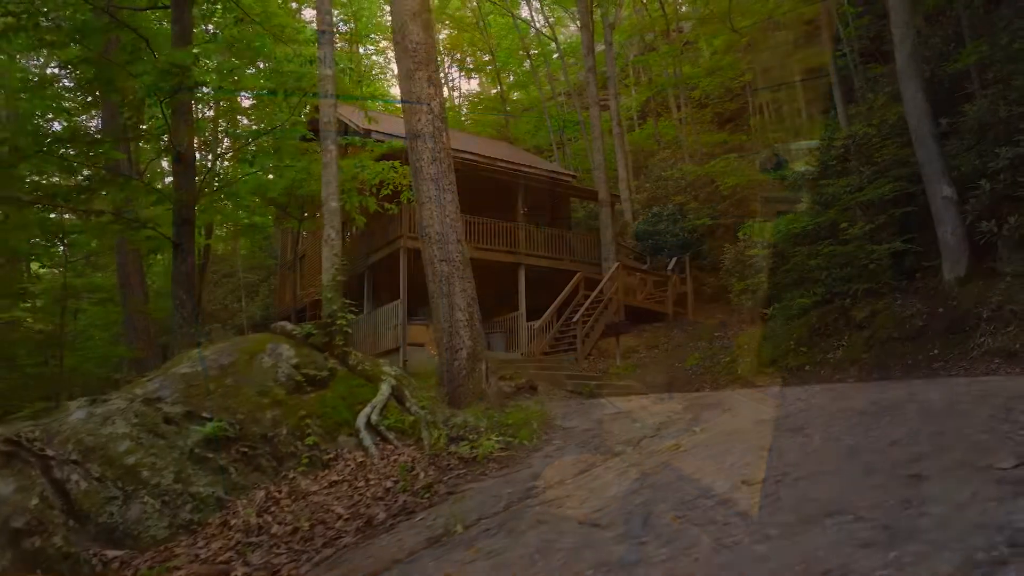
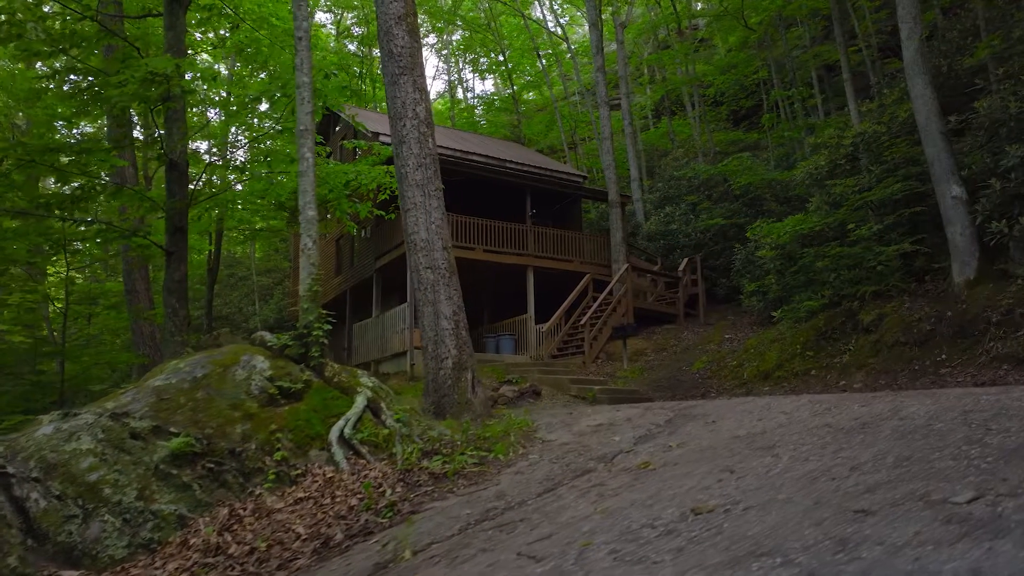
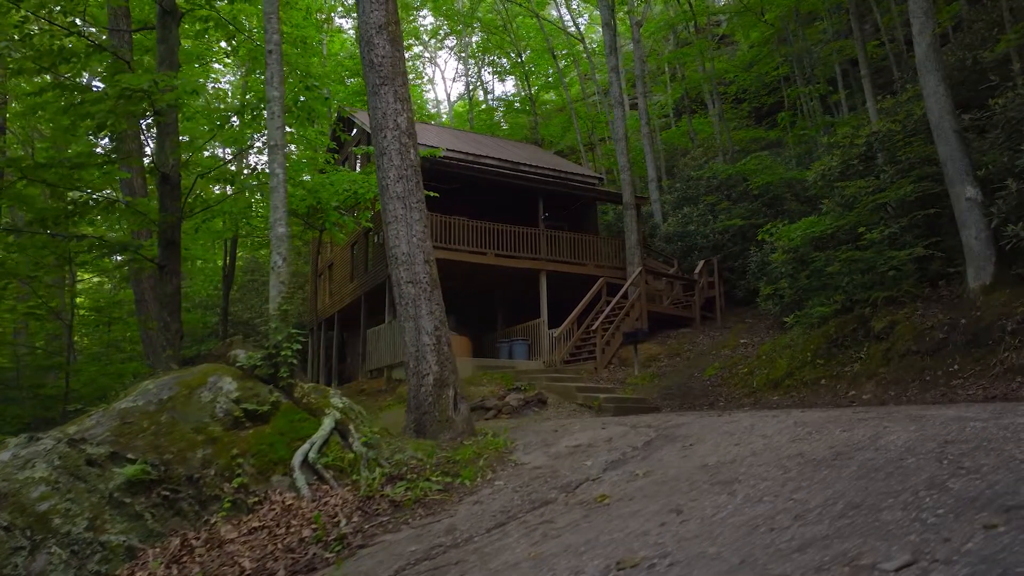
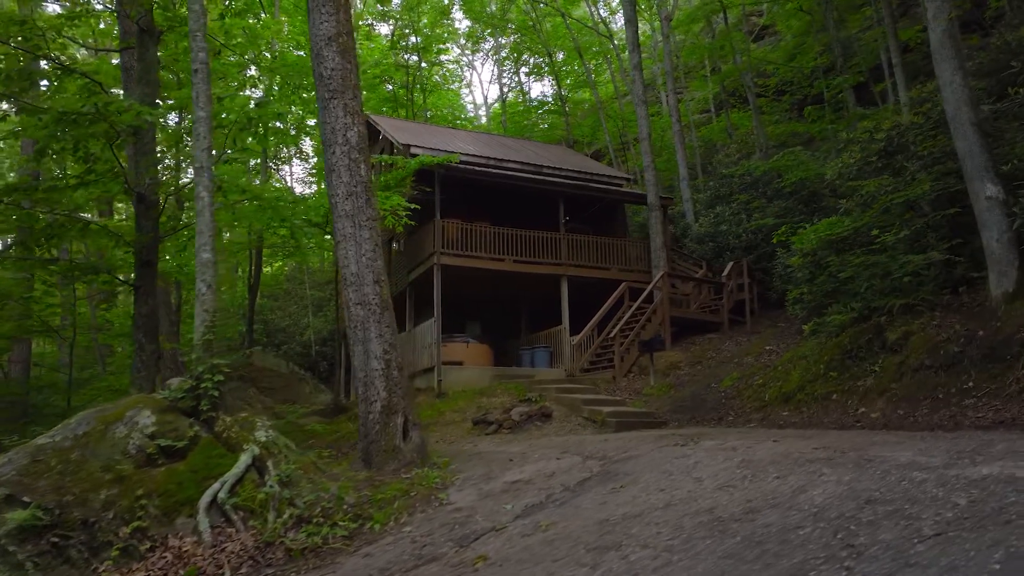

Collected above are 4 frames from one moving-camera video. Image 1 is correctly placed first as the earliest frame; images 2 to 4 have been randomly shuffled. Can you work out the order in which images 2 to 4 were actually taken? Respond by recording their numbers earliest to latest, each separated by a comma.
2, 3, 4
